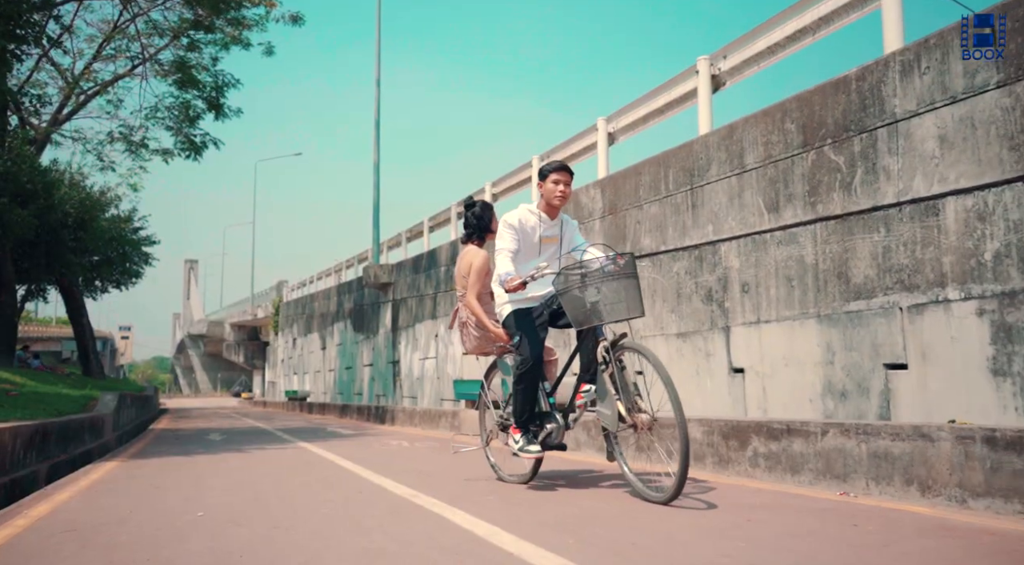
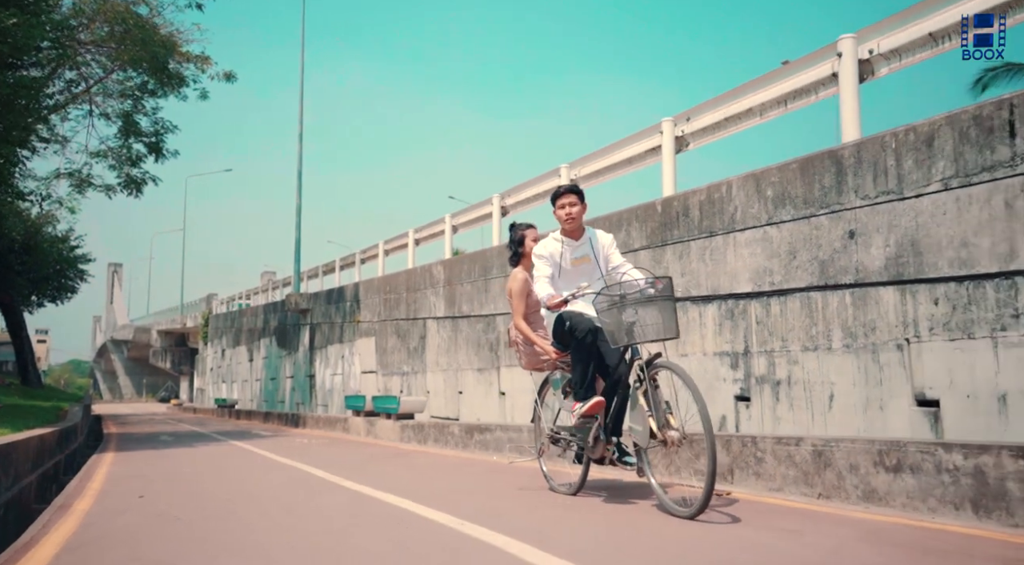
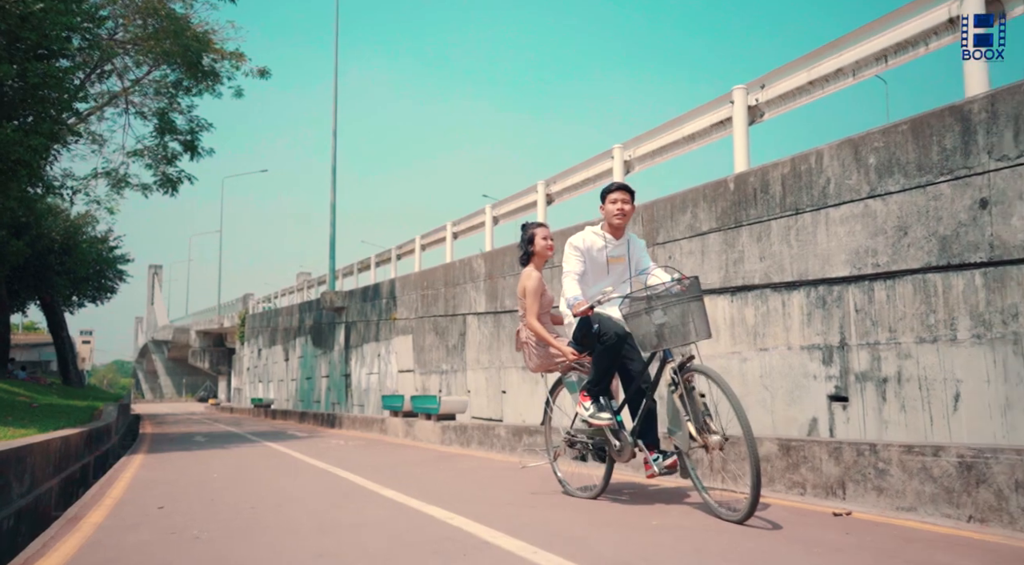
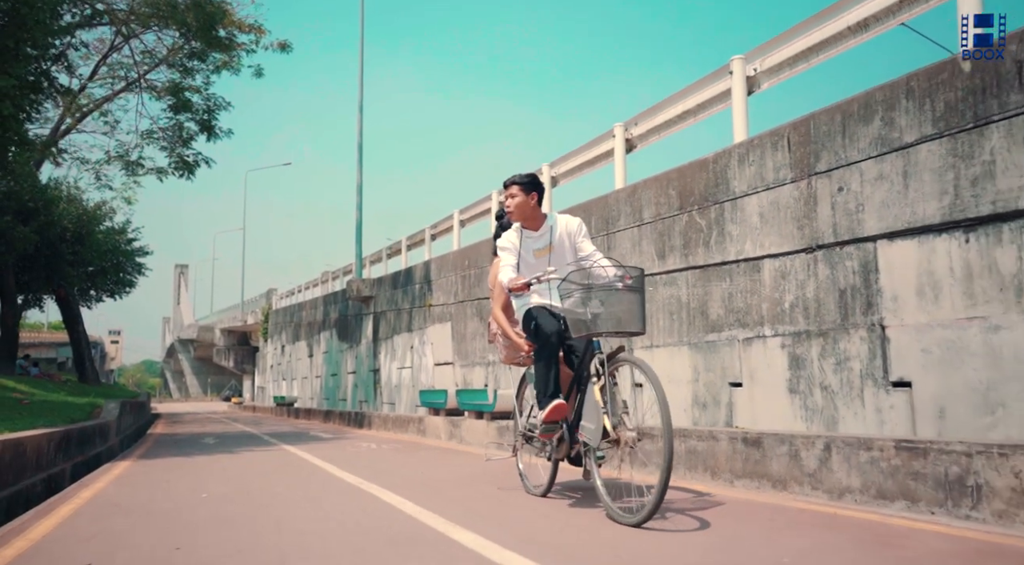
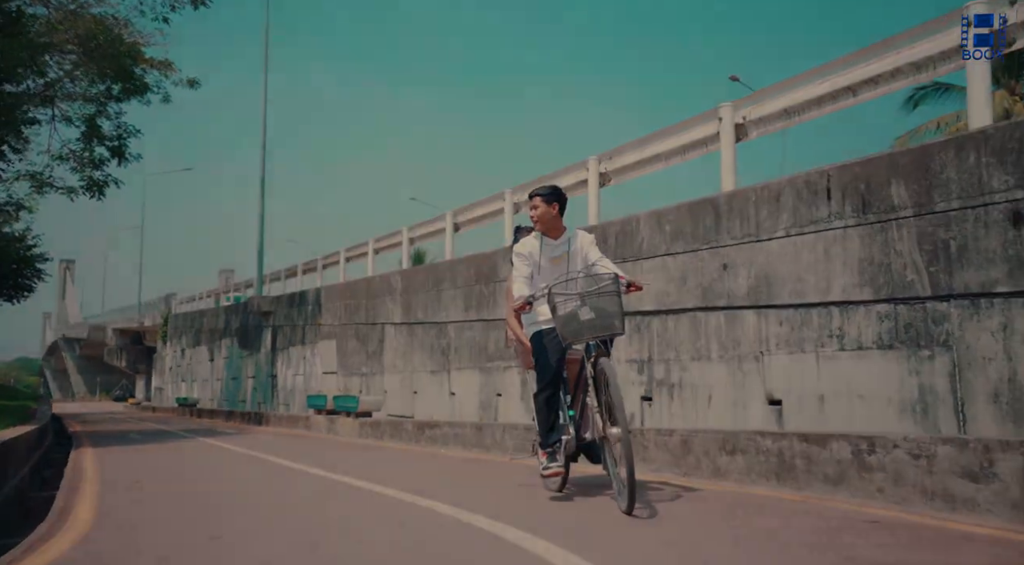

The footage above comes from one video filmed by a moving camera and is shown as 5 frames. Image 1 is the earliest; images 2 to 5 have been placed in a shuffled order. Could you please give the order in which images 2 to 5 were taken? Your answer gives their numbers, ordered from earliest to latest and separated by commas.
4, 3, 2, 5
